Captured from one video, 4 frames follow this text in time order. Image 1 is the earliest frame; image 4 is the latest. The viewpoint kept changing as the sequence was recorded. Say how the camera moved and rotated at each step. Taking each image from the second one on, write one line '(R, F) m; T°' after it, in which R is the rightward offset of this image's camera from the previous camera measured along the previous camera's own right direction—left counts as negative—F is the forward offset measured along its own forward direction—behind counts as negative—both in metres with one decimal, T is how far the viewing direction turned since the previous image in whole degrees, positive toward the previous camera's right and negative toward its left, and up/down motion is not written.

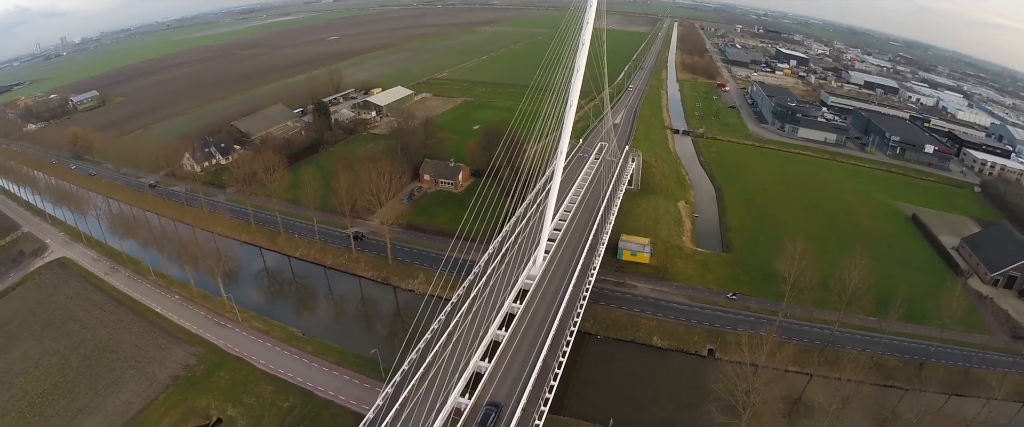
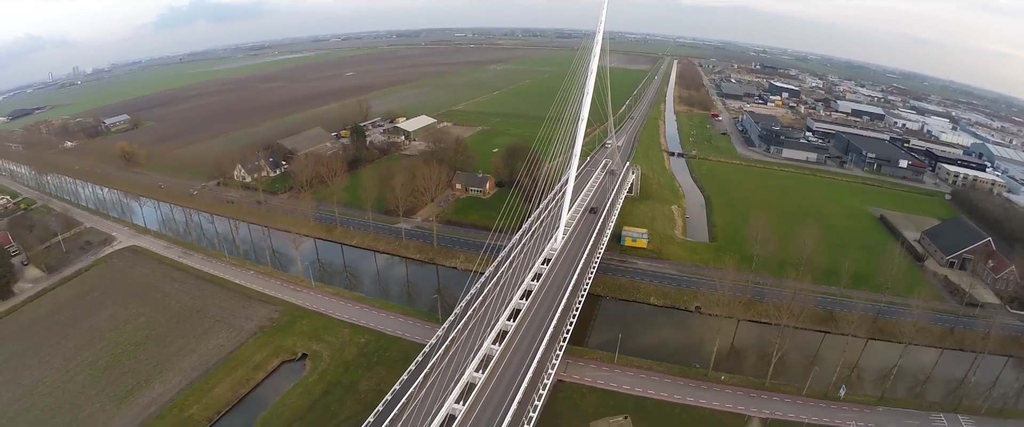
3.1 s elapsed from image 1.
(-1.5, -5.4) m; 0°
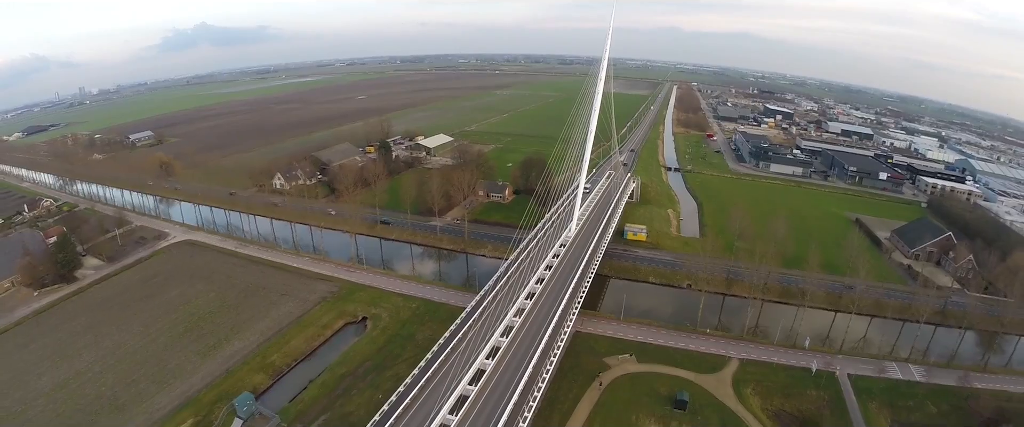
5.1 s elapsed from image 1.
(-1.6, -5.2) m; 0°
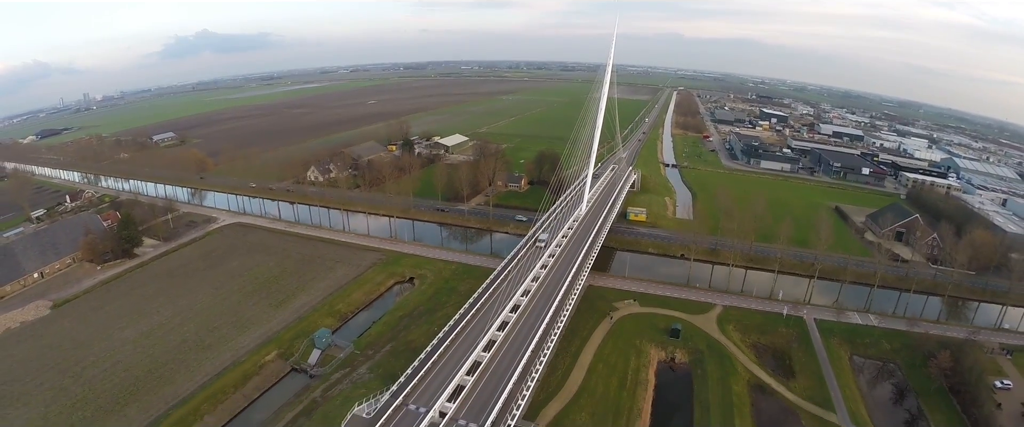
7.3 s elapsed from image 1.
(-1.7, -5.4) m; 0°
